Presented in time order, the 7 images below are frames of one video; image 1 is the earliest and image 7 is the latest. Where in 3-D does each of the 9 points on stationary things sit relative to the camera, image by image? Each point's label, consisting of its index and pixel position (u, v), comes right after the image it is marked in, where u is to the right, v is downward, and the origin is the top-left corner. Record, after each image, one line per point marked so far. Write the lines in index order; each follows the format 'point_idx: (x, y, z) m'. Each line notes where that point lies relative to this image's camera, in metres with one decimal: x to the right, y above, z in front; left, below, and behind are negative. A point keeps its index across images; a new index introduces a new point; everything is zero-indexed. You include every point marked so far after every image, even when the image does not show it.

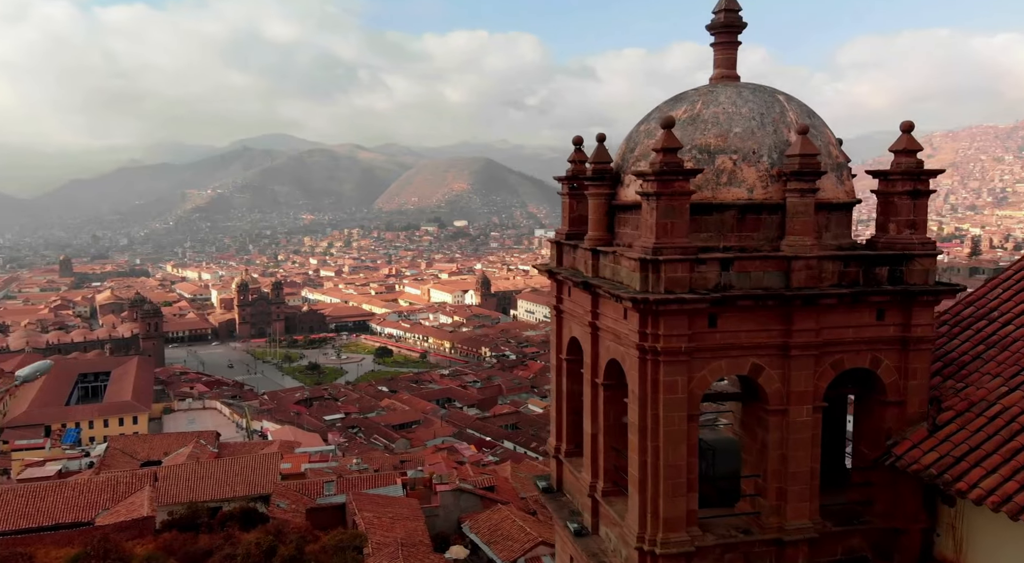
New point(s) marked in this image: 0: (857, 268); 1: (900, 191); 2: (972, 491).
0: (+3.5, +0.1, +9.7) m
1: (+4.0, +0.9, +9.9) m
2: (+4.3, -1.9, +9.0) m
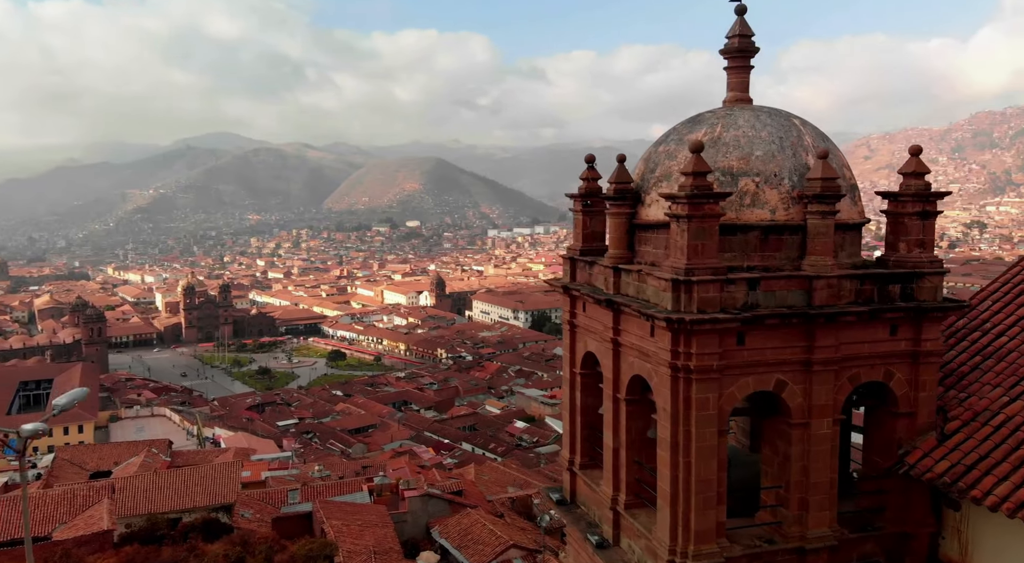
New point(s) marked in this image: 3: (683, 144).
0: (+3.8, 0.0, +10.1) m
1: (+4.3, +0.7, +10.3) m
2: (+4.6, -2.1, +9.5) m
3: (+1.9, +1.5, +10.6) m
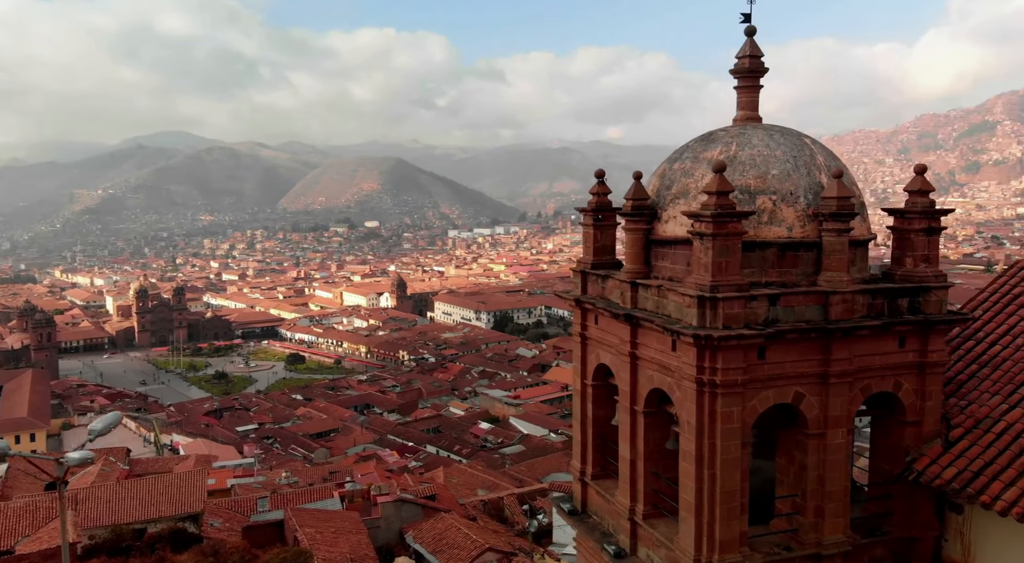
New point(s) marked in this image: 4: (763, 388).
0: (+4.0, -0.2, +10.5) m
1: (+4.5, +0.6, +10.8) m
2: (+5.0, -2.3, +9.9) m
3: (+2.1, +1.3, +10.8) m
4: (+2.6, -1.1, +10.1) m
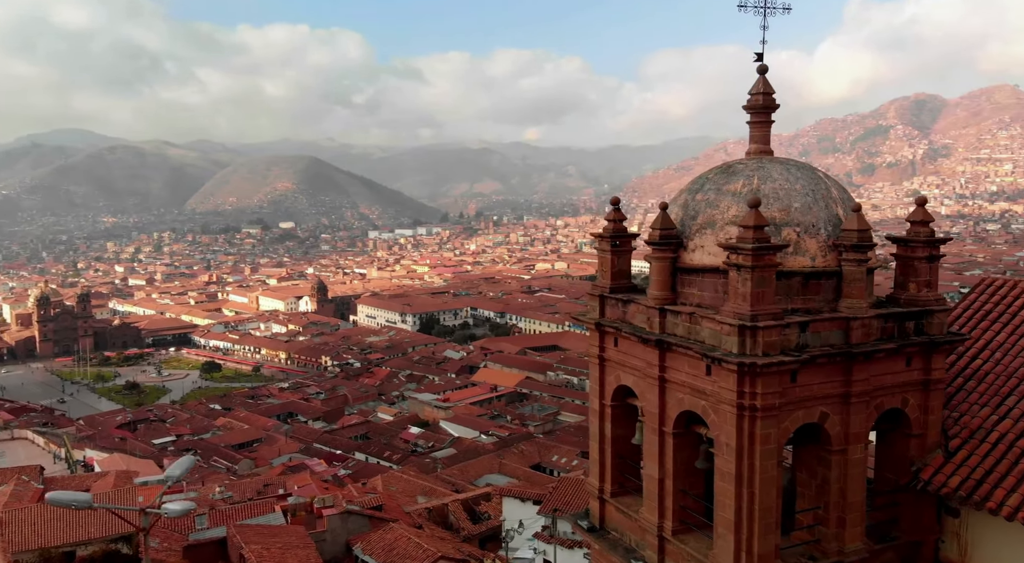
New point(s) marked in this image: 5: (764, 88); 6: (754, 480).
0: (+4.5, -0.5, +11.3) m
1: (+4.9, +0.3, +11.6) m
2: (+5.5, -2.5, +10.9) m
3: (+2.5, +1.0, +11.3) m
4: (+3.1, -1.4, +10.7) m
5: (+3.1, +2.4, +11.8) m
6: (+2.6, -2.2, +10.6) m
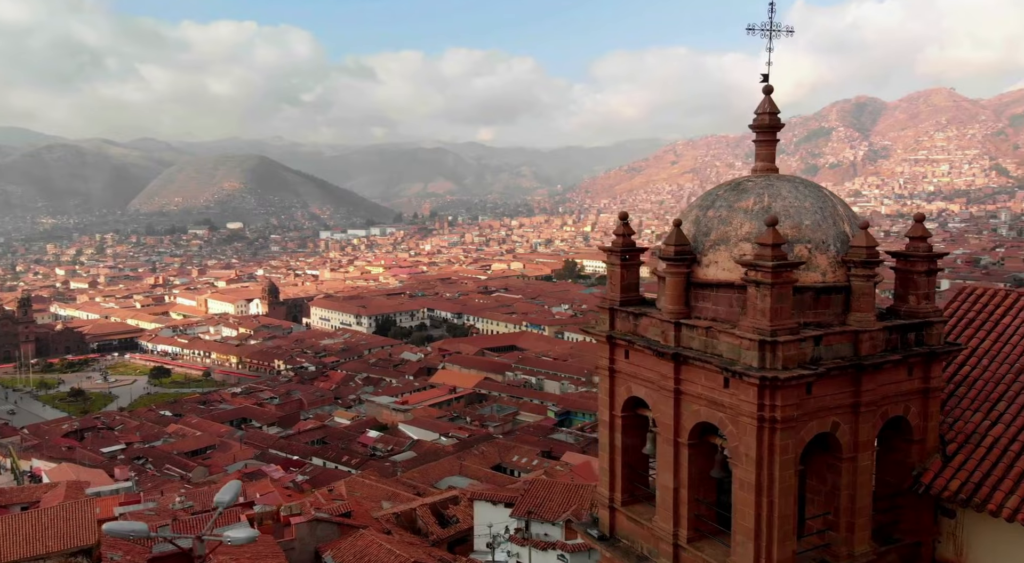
0: (+4.7, -0.6, +11.7) m
1: (+5.1, +0.2, +12.1) m
2: (+5.7, -2.7, +11.4) m
3: (+2.7, +0.8, +11.6) m
4: (+3.4, -1.6, +11.1) m
5: (+3.2, +2.2, +12.2) m
6: (+2.9, -2.3, +10.9) m
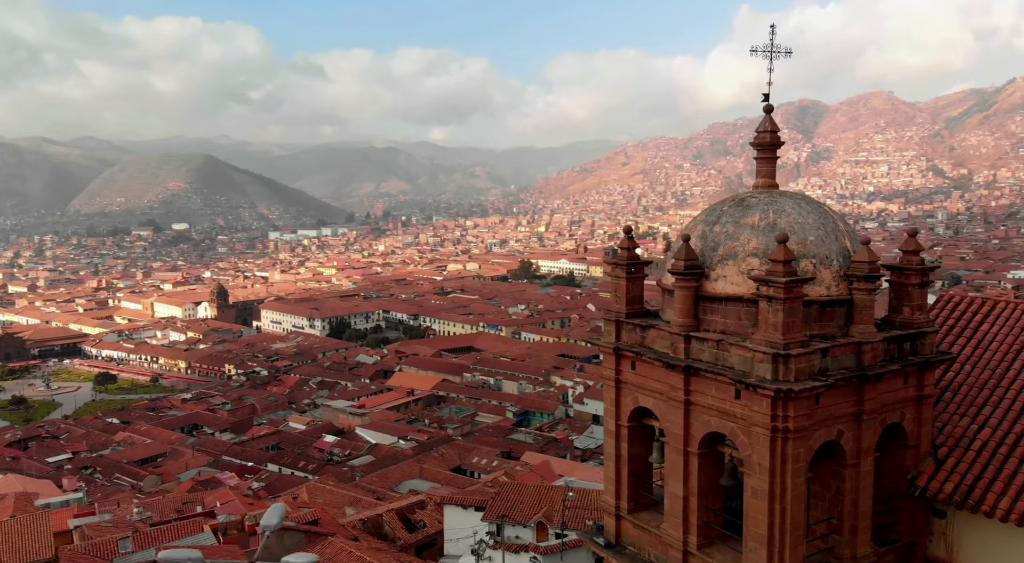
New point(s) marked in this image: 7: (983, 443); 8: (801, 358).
0: (+4.8, -0.8, +12.2) m
1: (+5.2, 0.0, +12.5) m
2: (+5.9, -2.8, +11.9) m
3: (+2.9, +0.7, +11.9) m
4: (+3.6, -1.7, +11.4) m
5: (+3.3, +2.1, +12.4) m
6: (+3.2, -2.5, +11.2) m
7: (+6.2, -2.1, +12.6) m
8: (+3.3, -0.9, +11.1) m
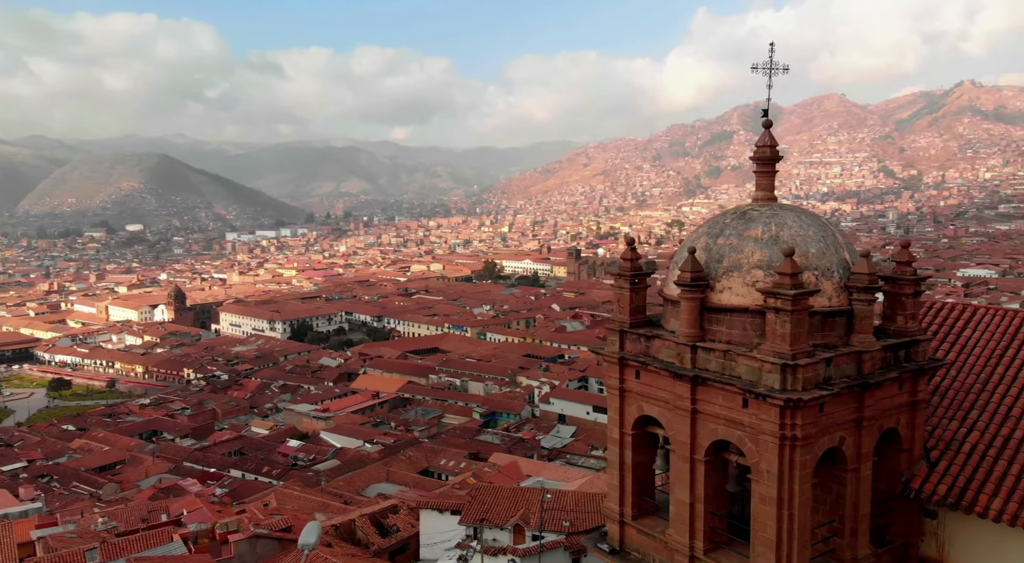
0: (+4.9, -0.9, +12.5) m
1: (+5.2, -0.1, +12.9) m
2: (+6.0, -2.9, +12.4) m
3: (+3.0, +0.6, +12.1) m
4: (+3.8, -1.9, +11.7) m
5: (+3.4, +1.9, +12.7) m
6: (+3.3, -2.6, +11.4) m
7: (+6.2, -2.2, +13.1) m
8: (+3.5, -1.0, +11.3) m
